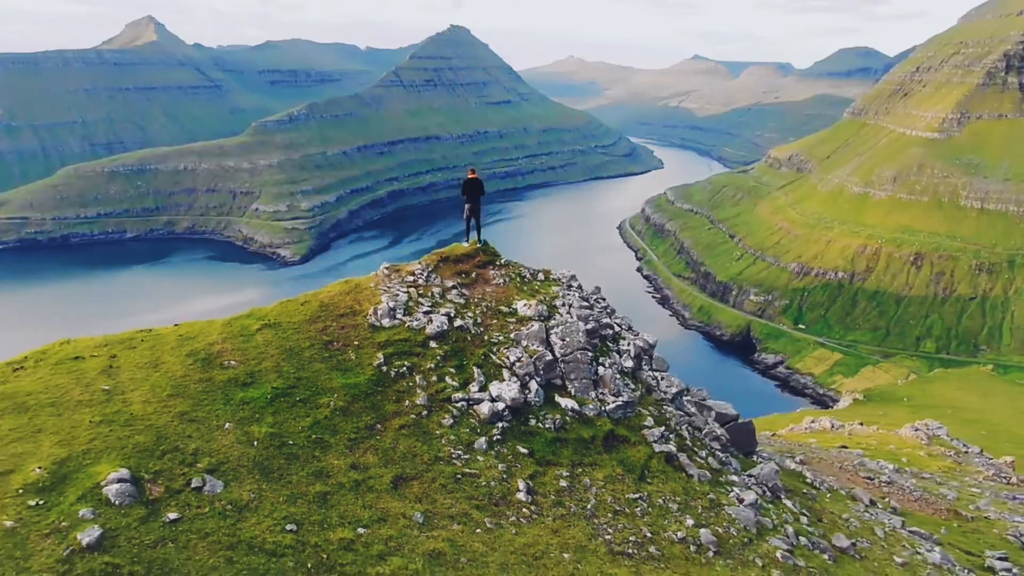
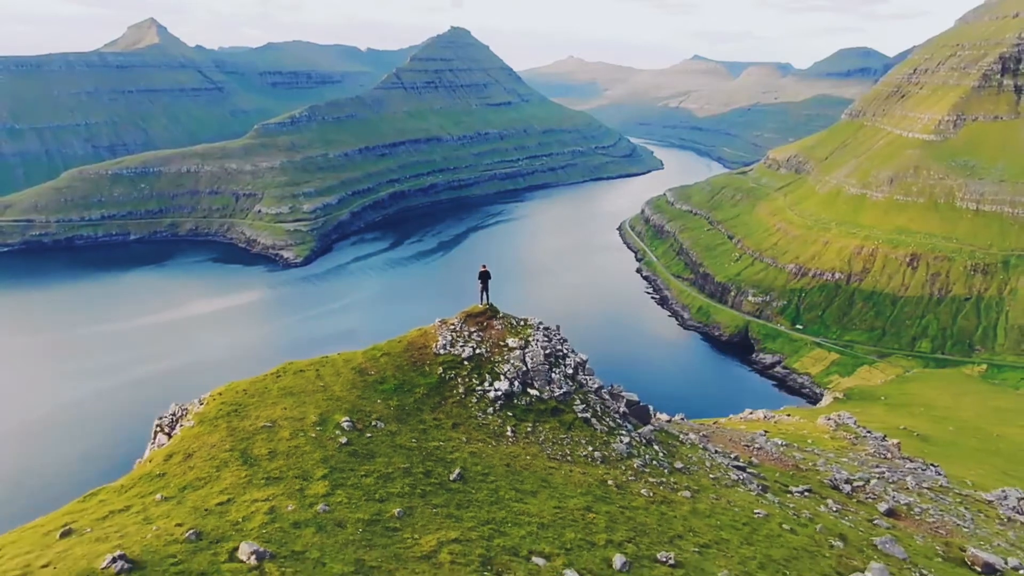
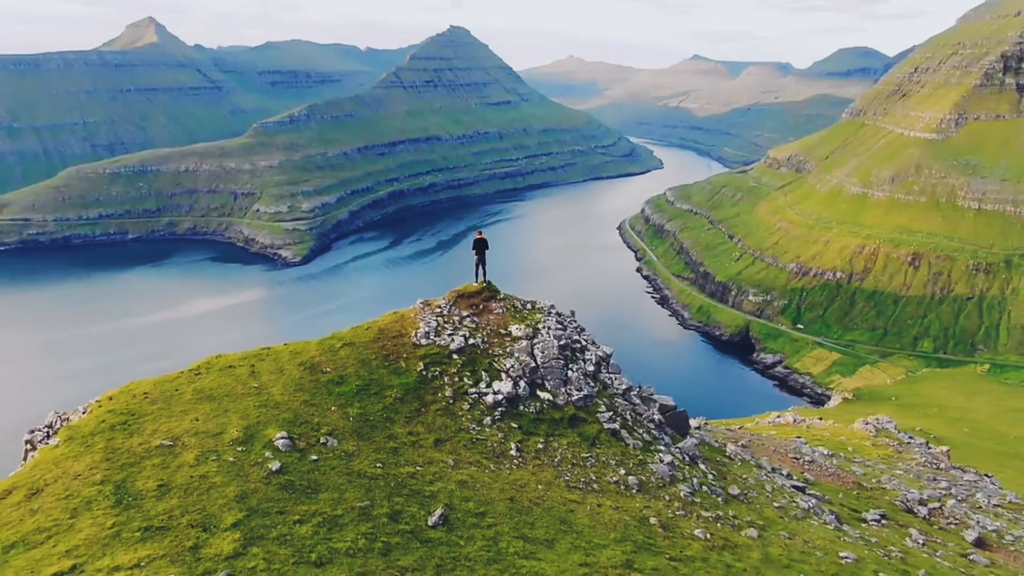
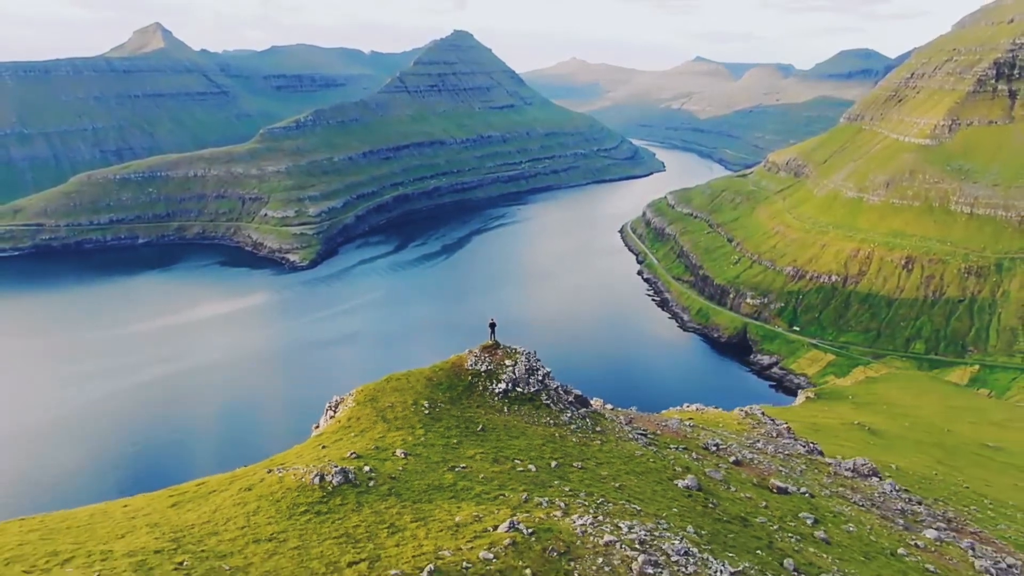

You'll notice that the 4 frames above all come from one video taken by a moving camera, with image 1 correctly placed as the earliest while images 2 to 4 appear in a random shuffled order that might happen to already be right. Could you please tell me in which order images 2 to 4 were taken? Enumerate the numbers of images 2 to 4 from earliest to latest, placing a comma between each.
3, 2, 4
